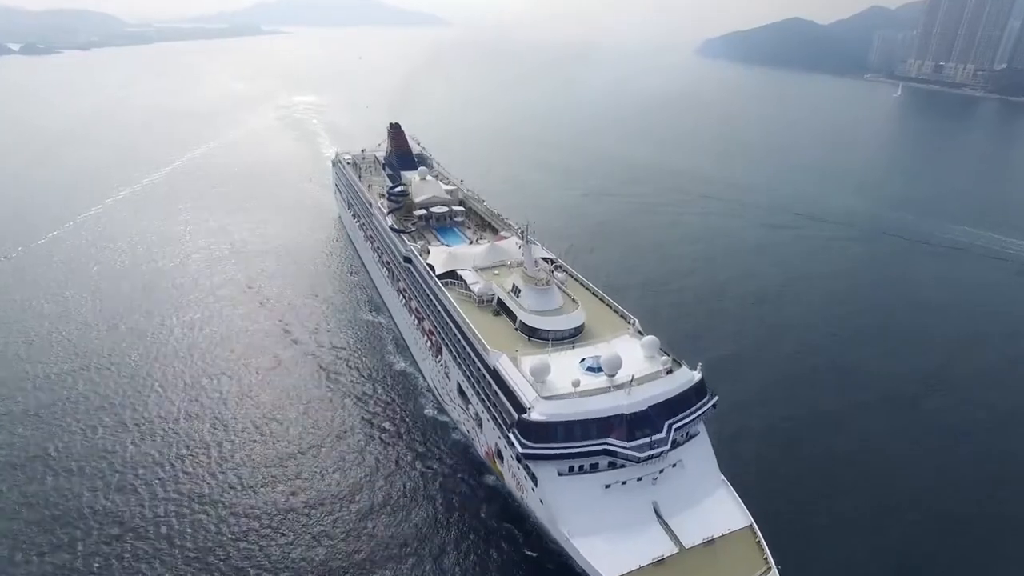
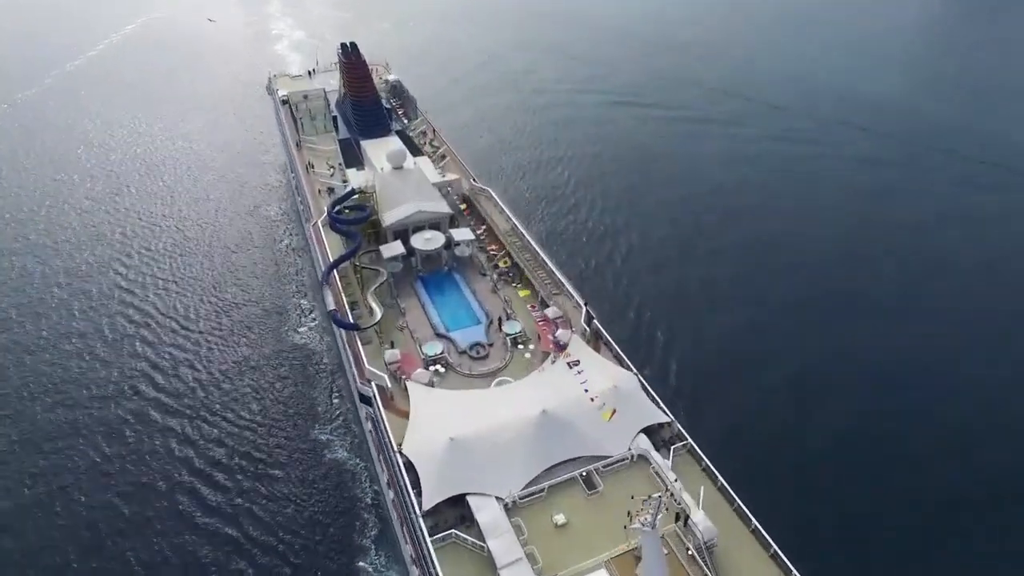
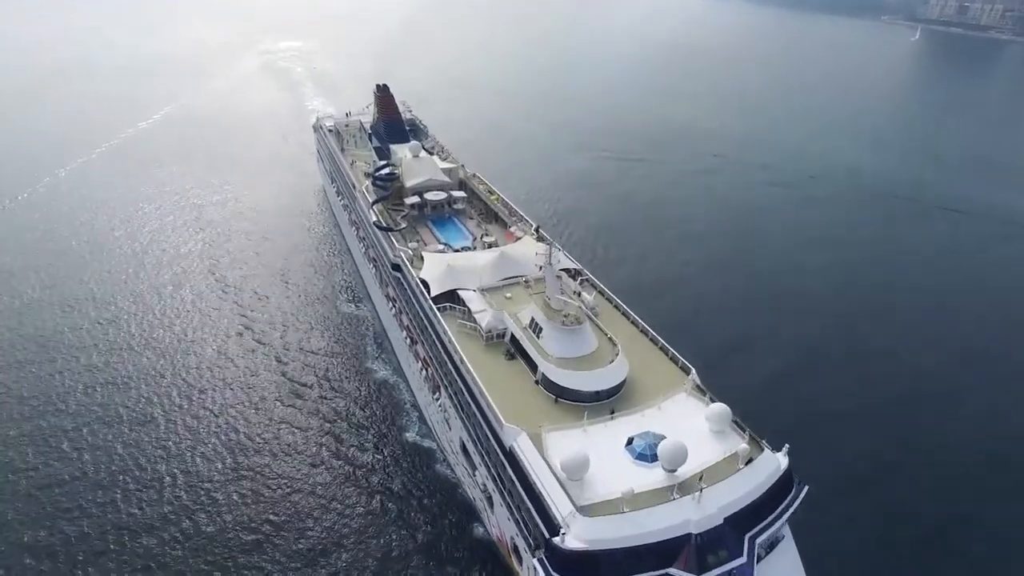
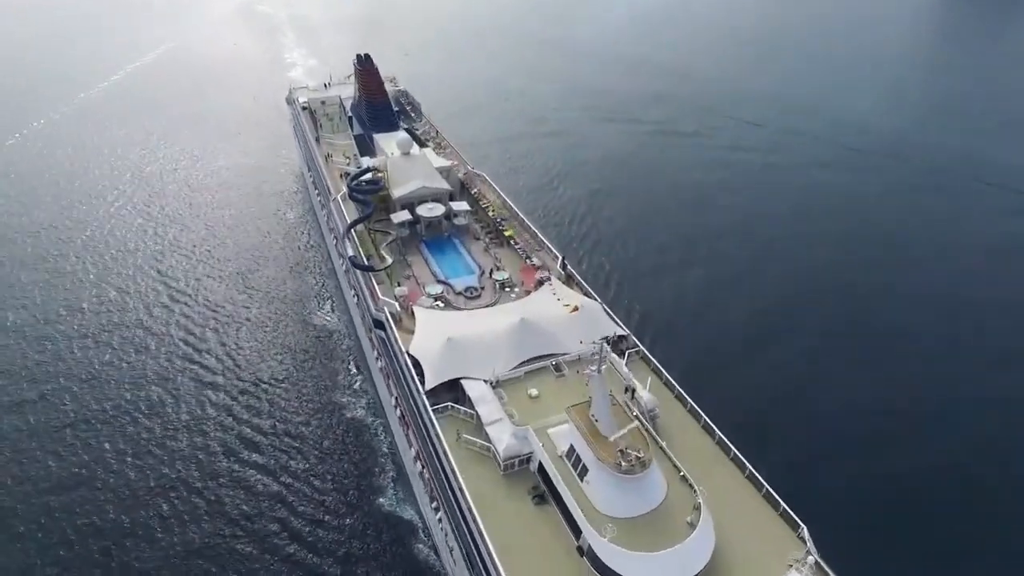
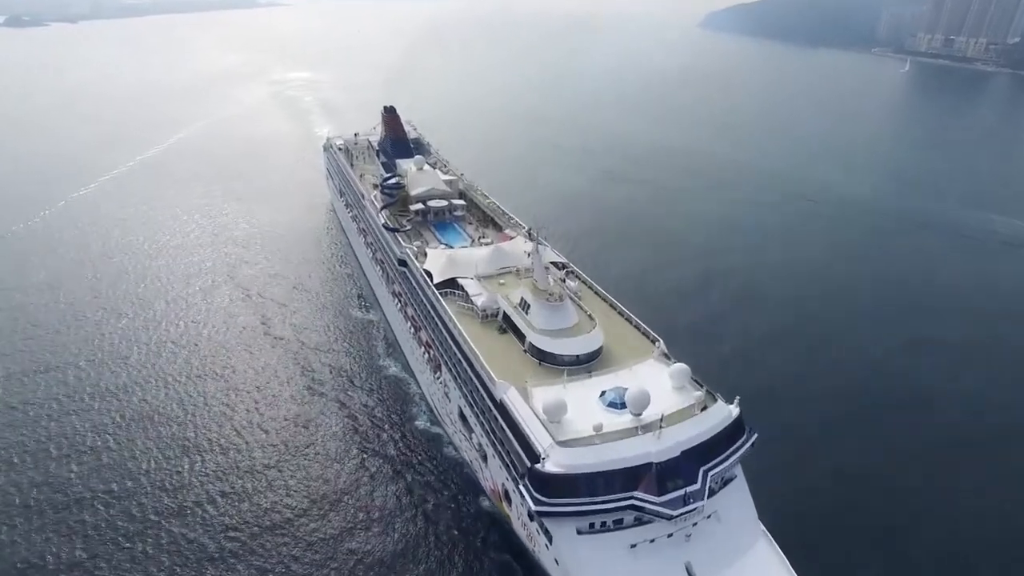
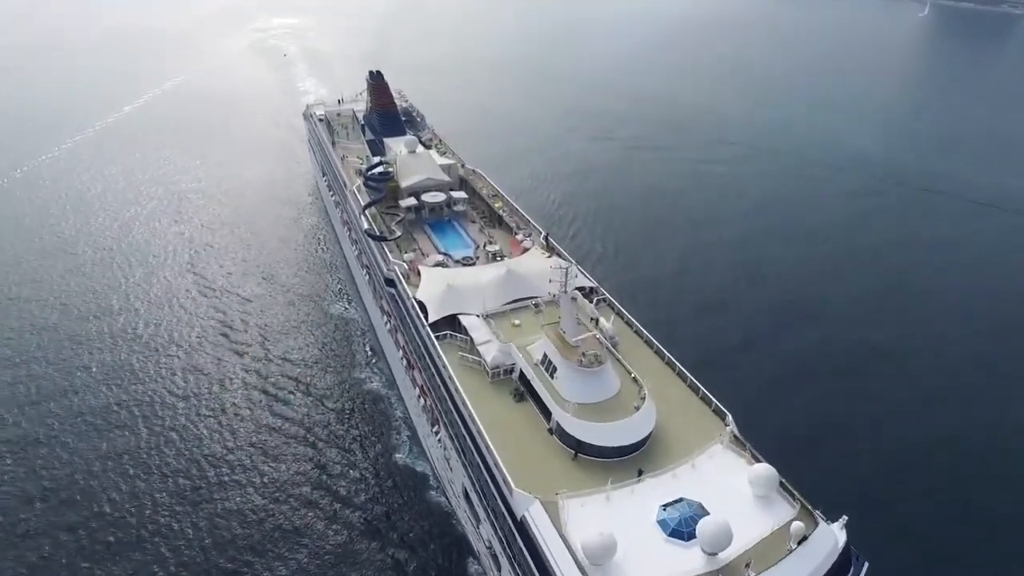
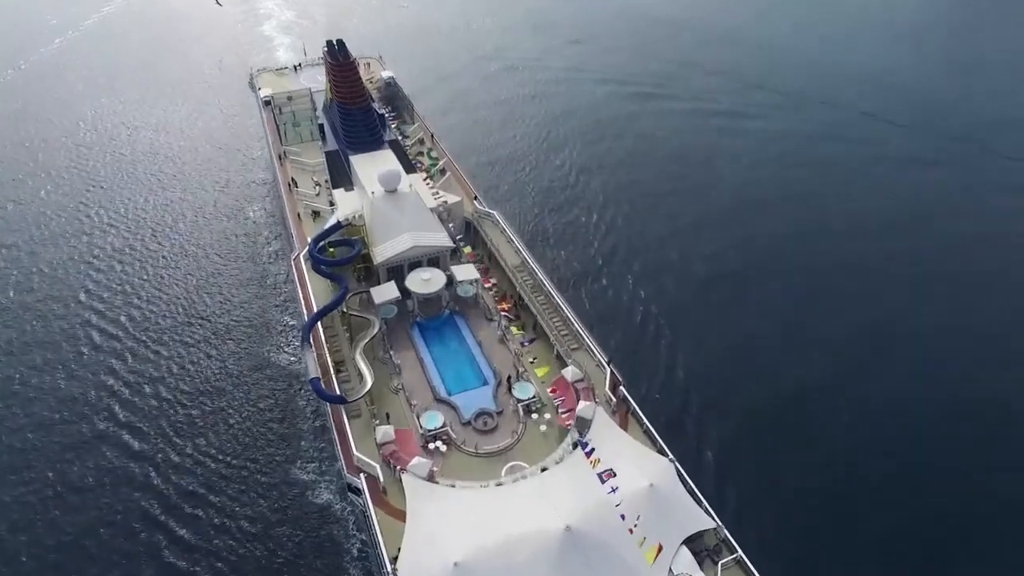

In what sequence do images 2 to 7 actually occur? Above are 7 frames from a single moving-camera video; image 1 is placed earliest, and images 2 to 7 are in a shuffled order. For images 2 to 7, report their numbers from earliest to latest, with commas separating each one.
5, 3, 6, 4, 2, 7
